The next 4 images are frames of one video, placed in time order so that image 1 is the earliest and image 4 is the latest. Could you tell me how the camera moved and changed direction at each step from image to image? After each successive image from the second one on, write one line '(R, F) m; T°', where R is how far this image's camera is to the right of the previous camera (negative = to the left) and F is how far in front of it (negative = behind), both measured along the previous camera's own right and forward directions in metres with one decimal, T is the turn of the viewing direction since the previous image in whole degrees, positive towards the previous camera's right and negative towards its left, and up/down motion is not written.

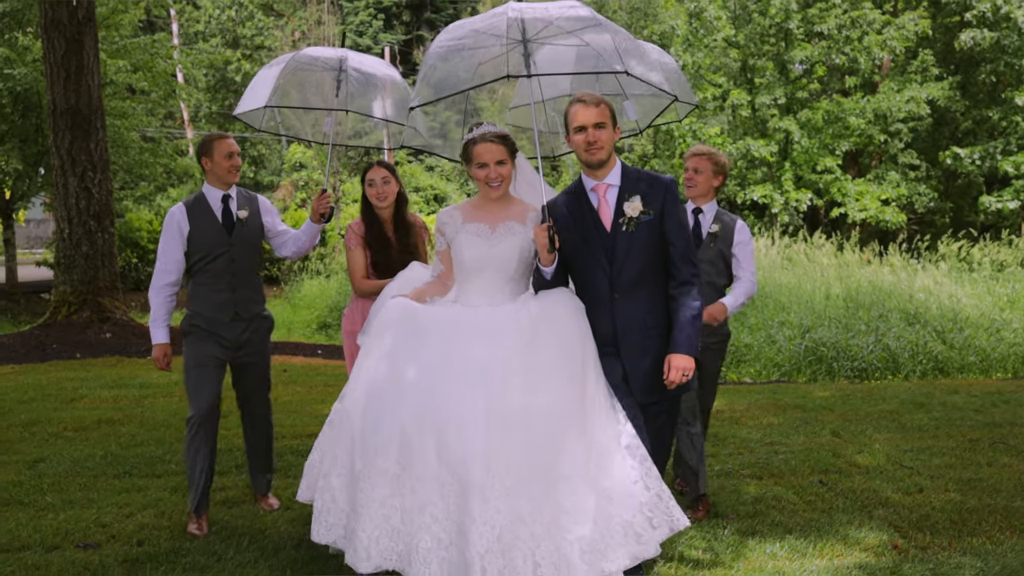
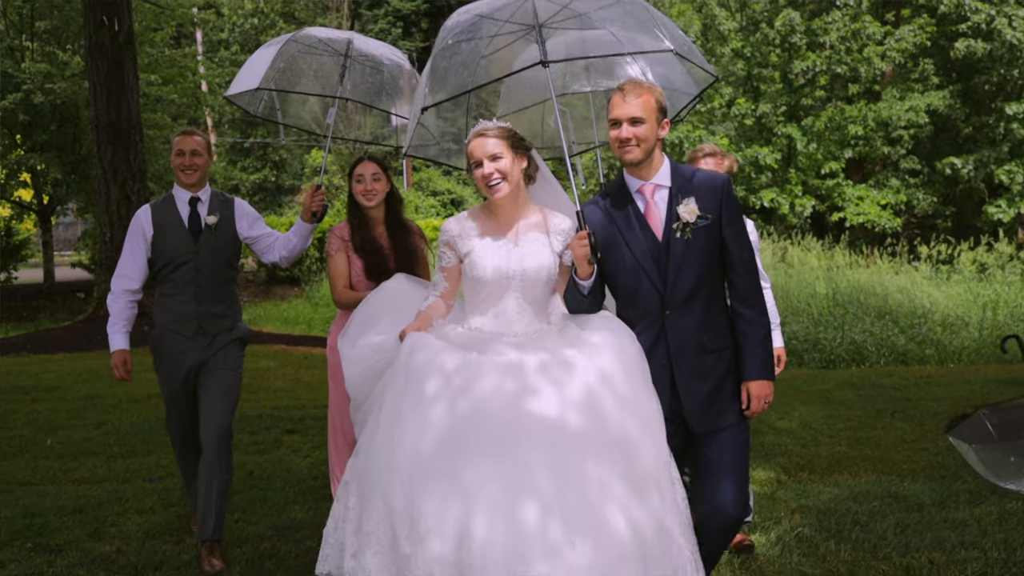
(+0.3, -1.3) m; -1°
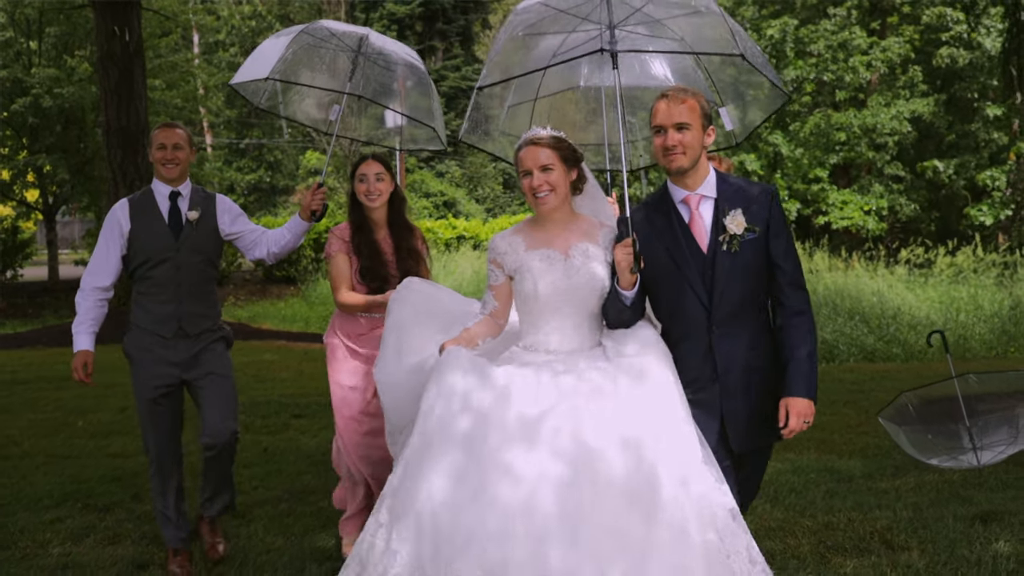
(0.0, -0.8) m; 0°
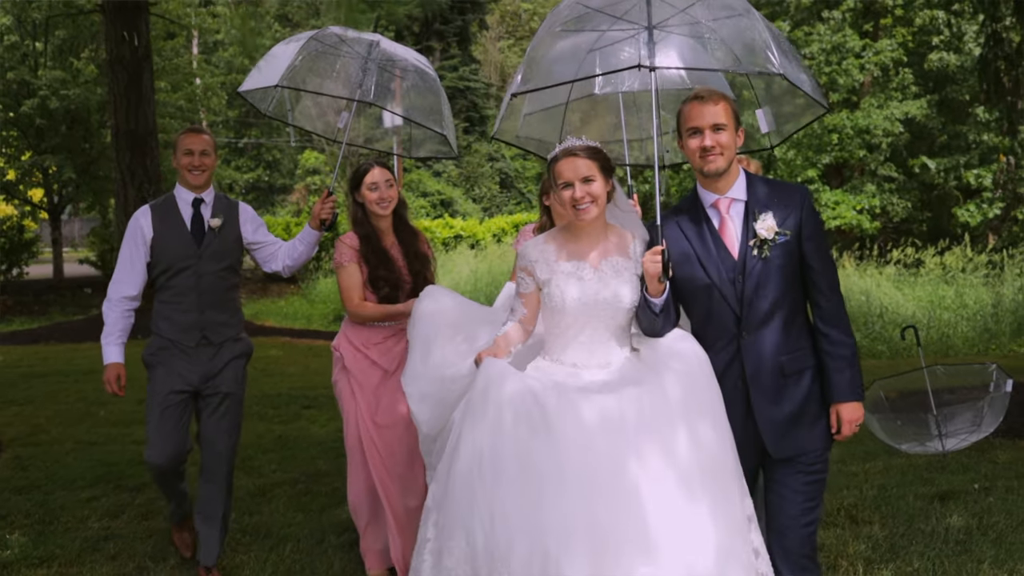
(0.0, -0.5) m; 0°
